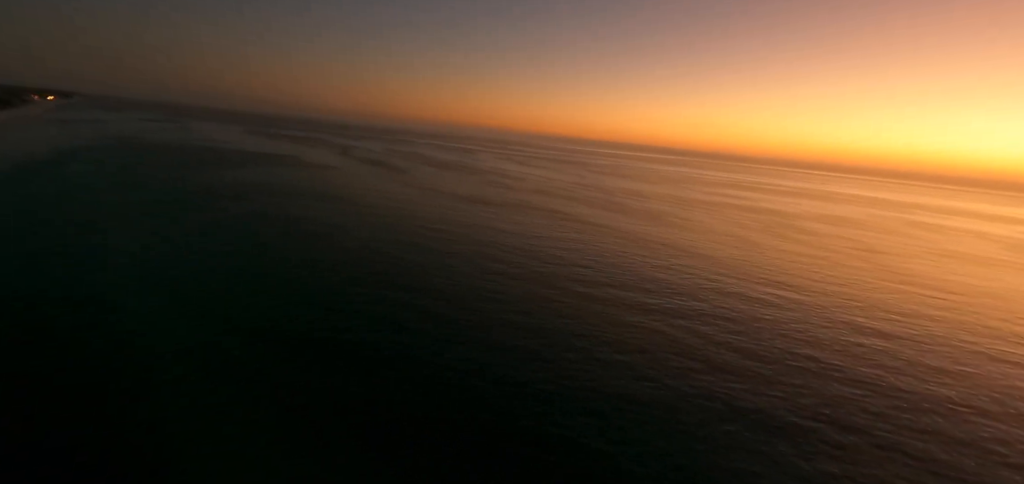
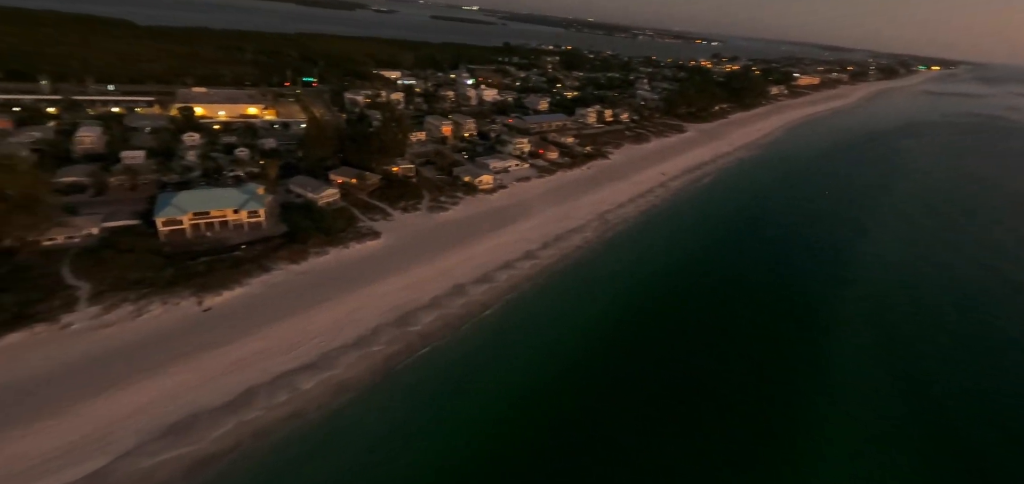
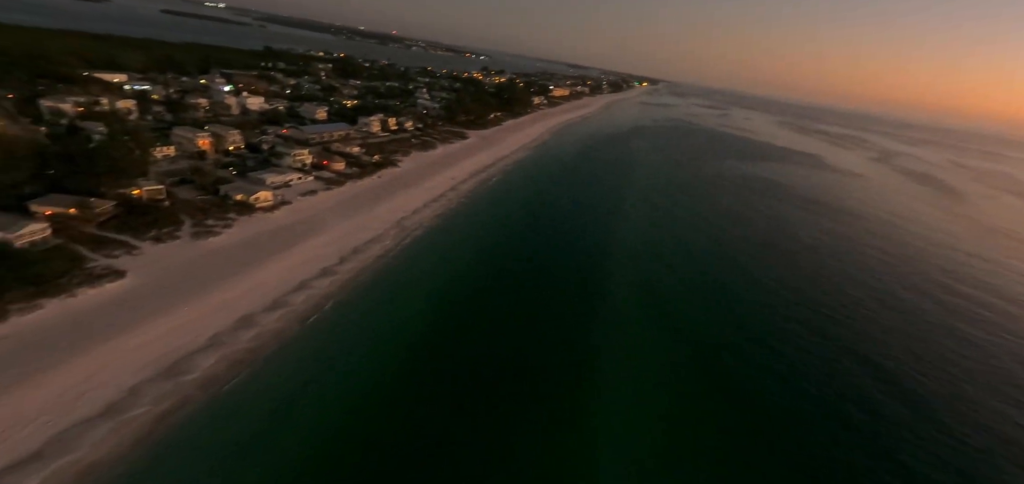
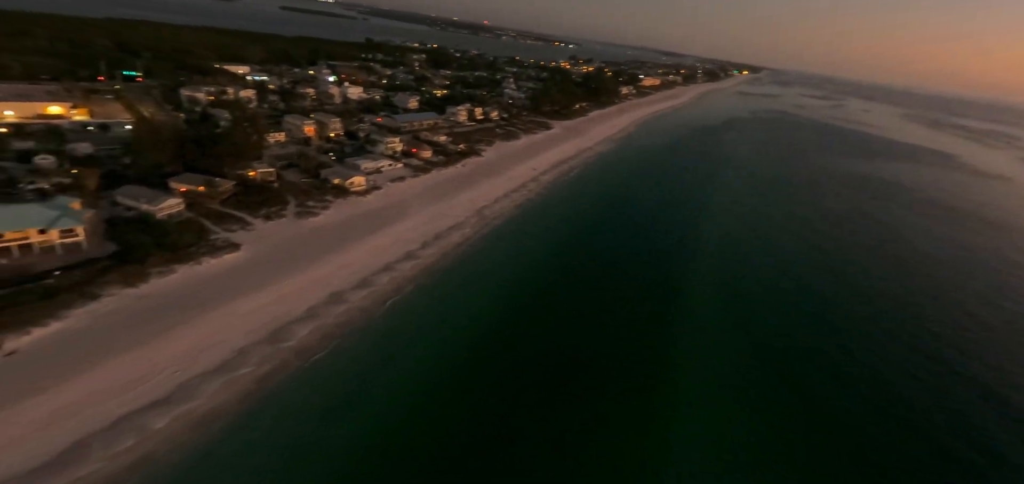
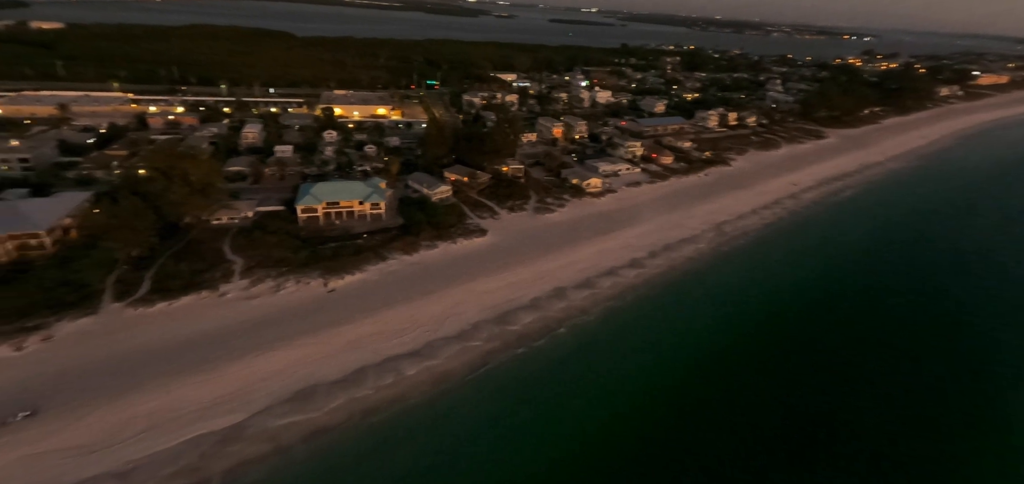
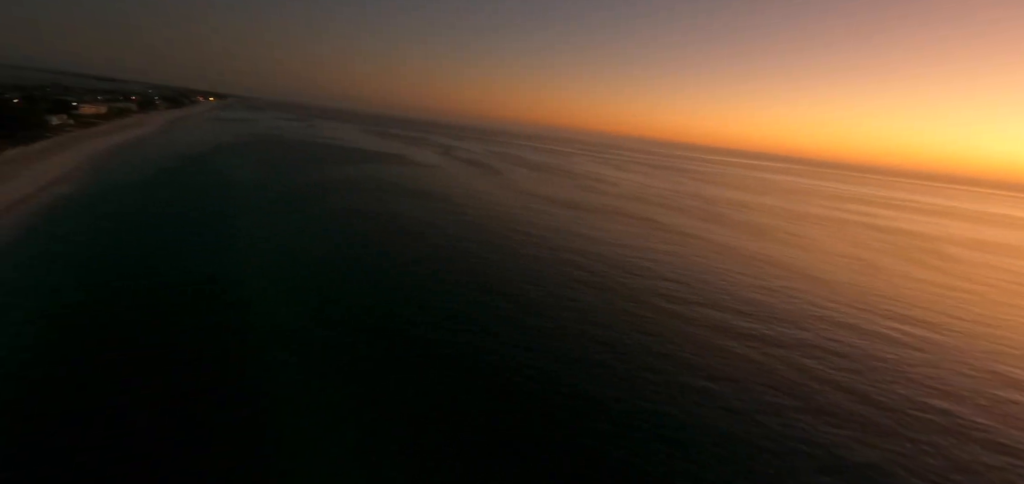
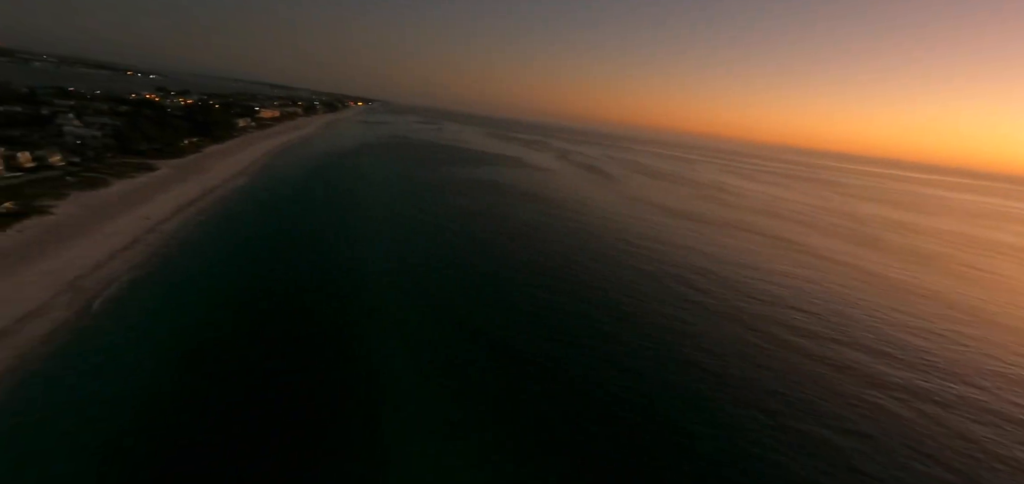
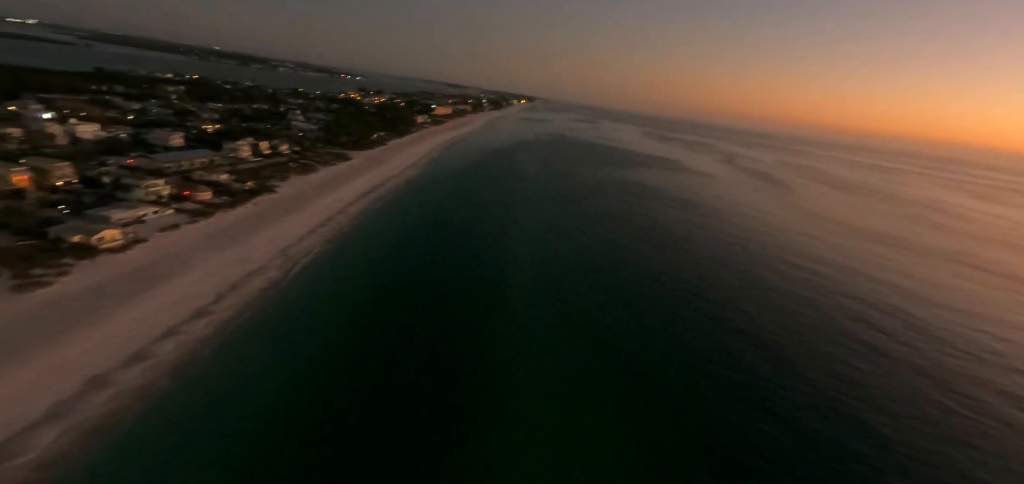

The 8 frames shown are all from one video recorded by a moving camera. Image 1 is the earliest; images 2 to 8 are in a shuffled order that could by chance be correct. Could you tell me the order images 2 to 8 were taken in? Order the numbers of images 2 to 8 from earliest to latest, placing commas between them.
6, 7, 8, 3, 4, 2, 5
